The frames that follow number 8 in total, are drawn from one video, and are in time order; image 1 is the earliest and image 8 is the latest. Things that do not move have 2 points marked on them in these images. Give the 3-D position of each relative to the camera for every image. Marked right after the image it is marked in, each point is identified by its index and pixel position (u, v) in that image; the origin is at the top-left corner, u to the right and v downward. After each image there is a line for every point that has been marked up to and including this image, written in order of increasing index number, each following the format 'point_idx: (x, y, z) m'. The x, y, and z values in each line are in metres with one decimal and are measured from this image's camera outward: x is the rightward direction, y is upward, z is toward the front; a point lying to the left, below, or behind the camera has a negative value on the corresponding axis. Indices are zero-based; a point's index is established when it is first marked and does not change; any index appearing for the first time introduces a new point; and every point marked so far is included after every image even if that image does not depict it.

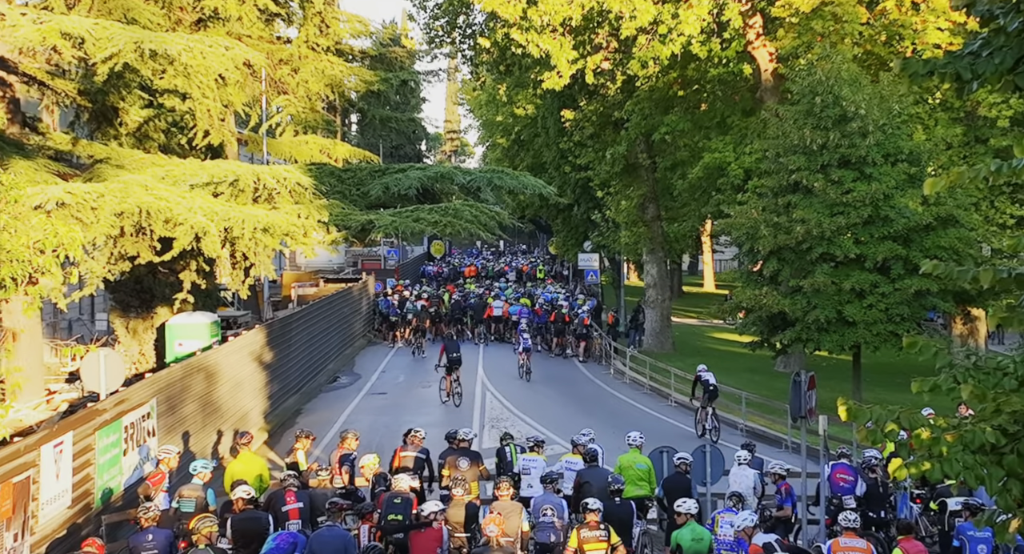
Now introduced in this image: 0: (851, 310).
0: (+5.0, -0.4, +16.6) m
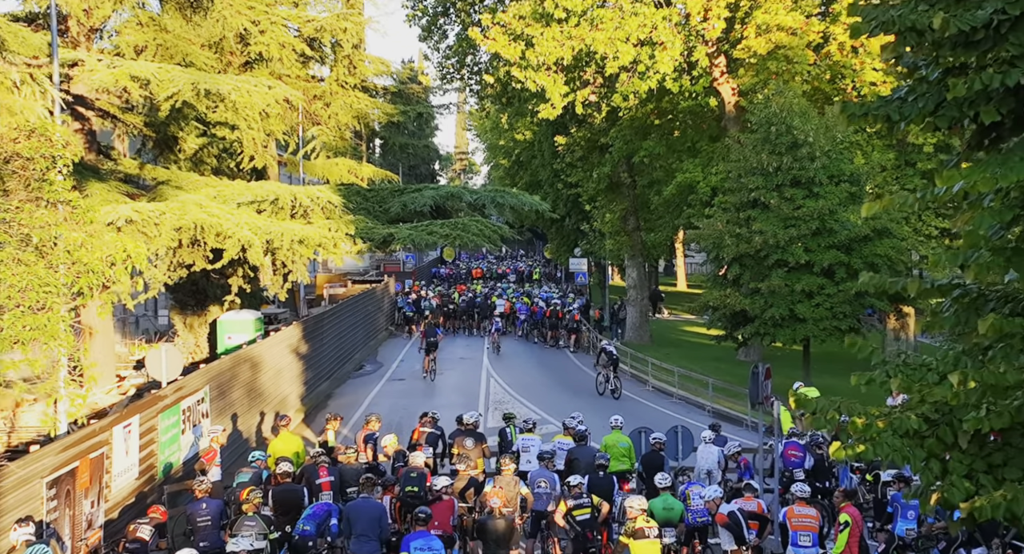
0: (+5.0, -0.5, +19.6) m
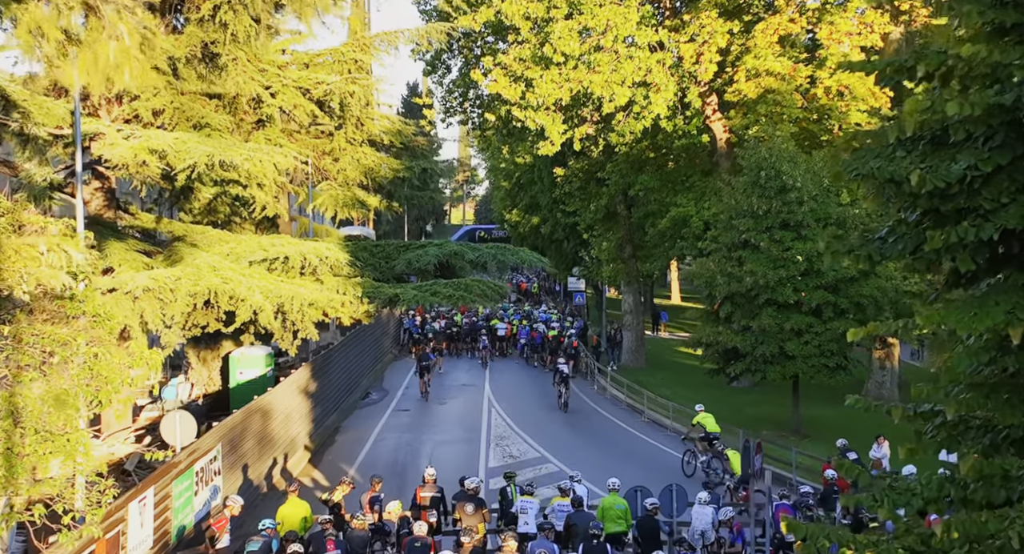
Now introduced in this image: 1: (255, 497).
0: (+5.1, -1.2, +20.4) m
1: (-4.3, -3.6, +18.7) m
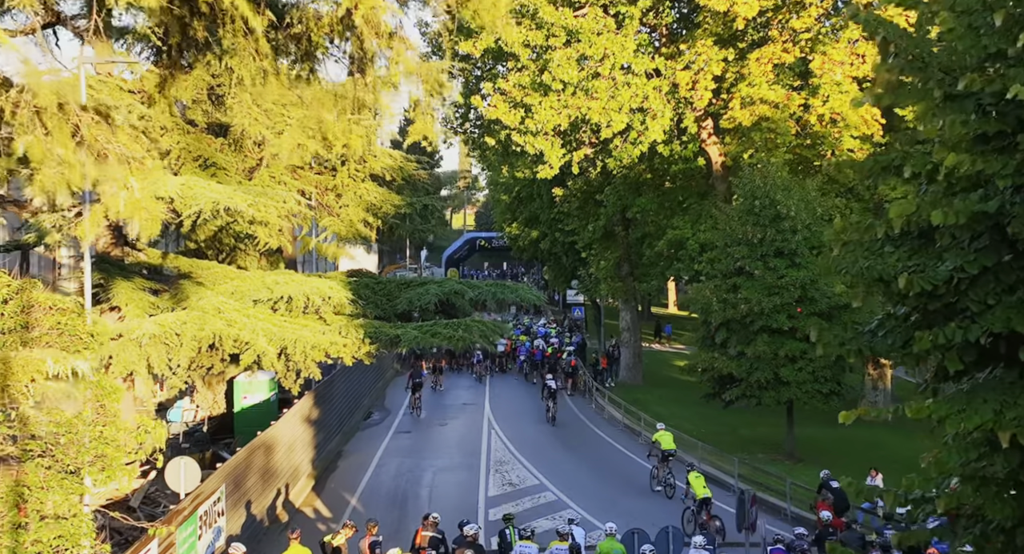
0: (+5.0, -1.7, +20.7) m
1: (-4.3, -4.3, +19.1) m
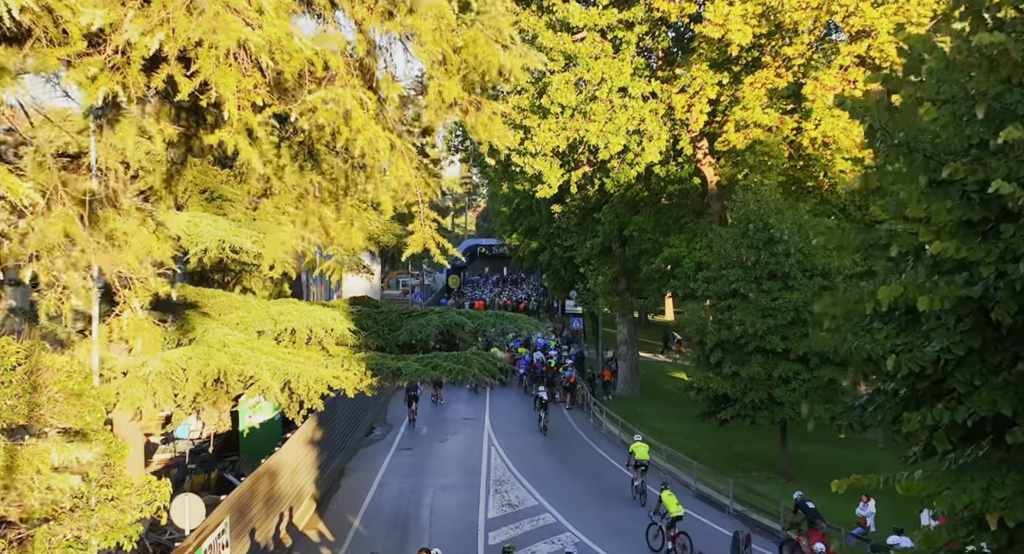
0: (+5.0, -2.2, +21.1) m
1: (-4.3, -4.9, +19.5) m
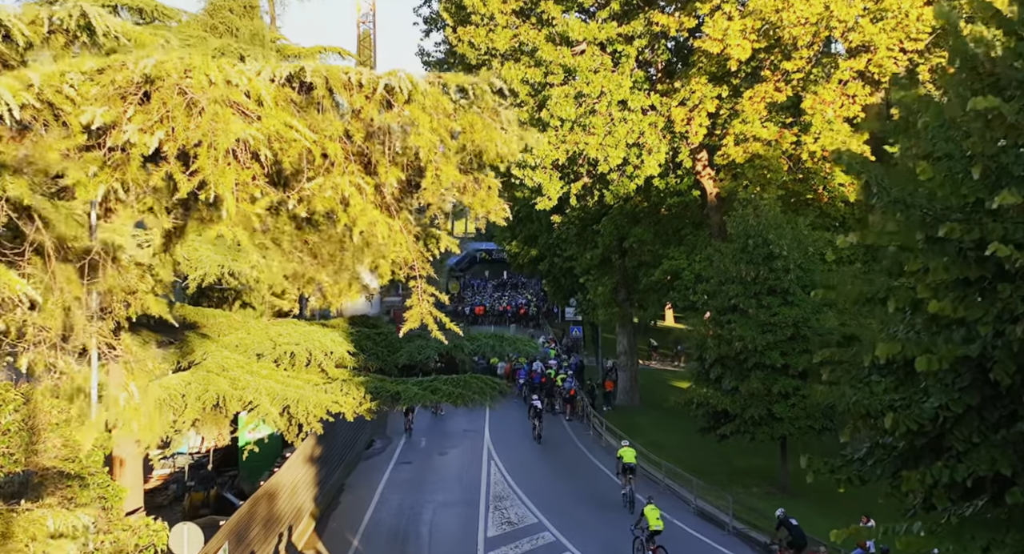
0: (+5.0, -2.5, +21.0) m
1: (-4.3, -5.2, +19.5) m
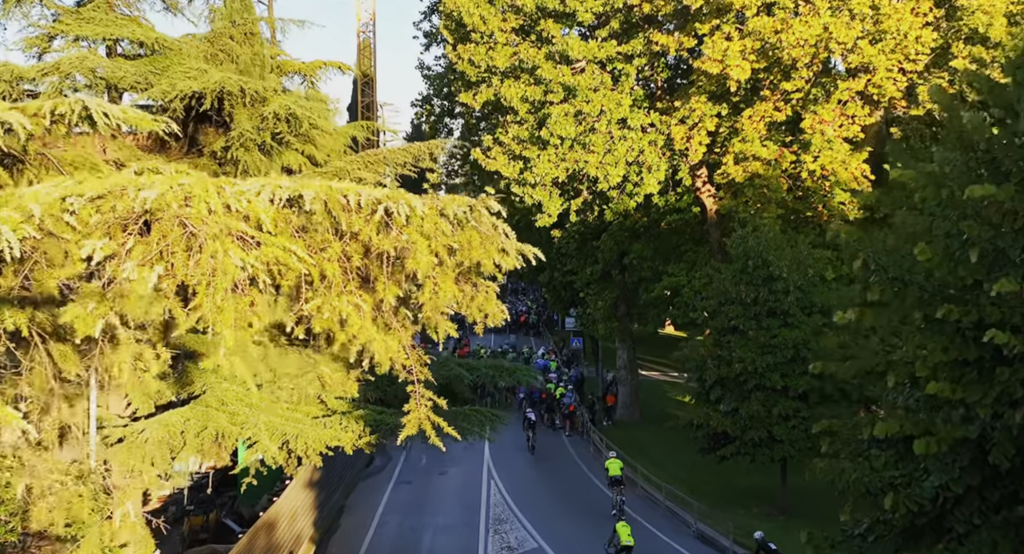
0: (+5.0, -2.9, +21.1) m
1: (-4.3, -5.7, +19.7) m
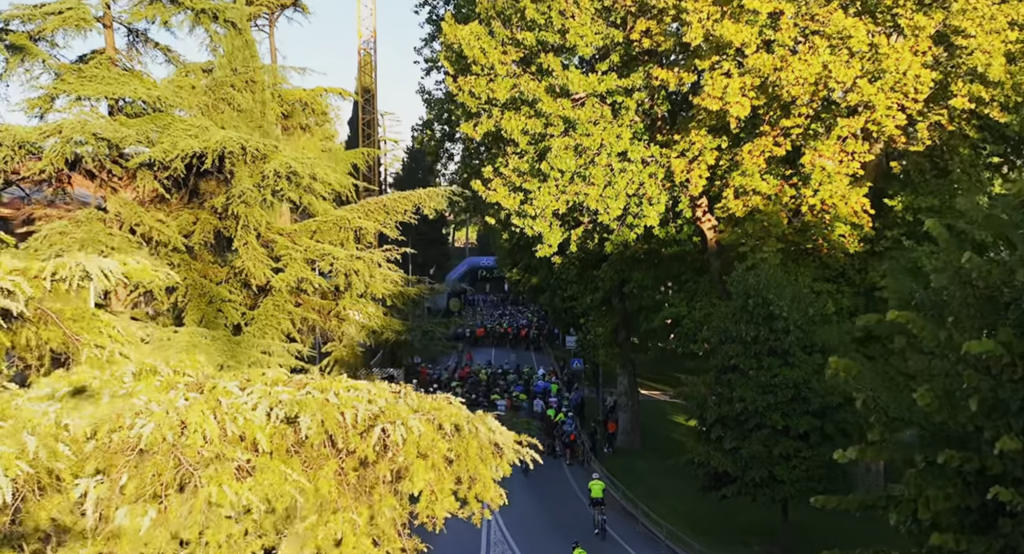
0: (+5.0, -3.7, +21.2) m
1: (-4.2, -6.6, +19.9) m
